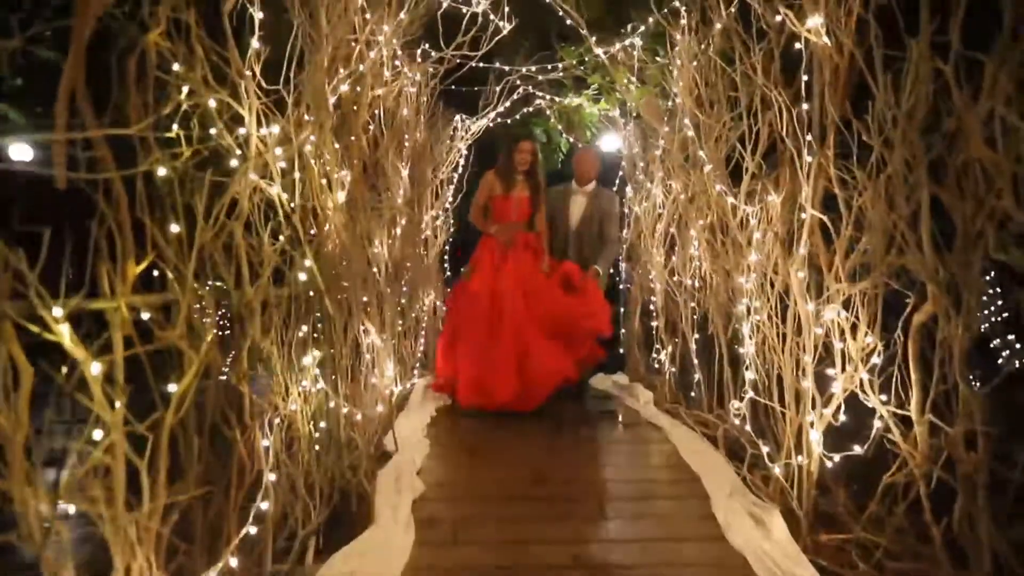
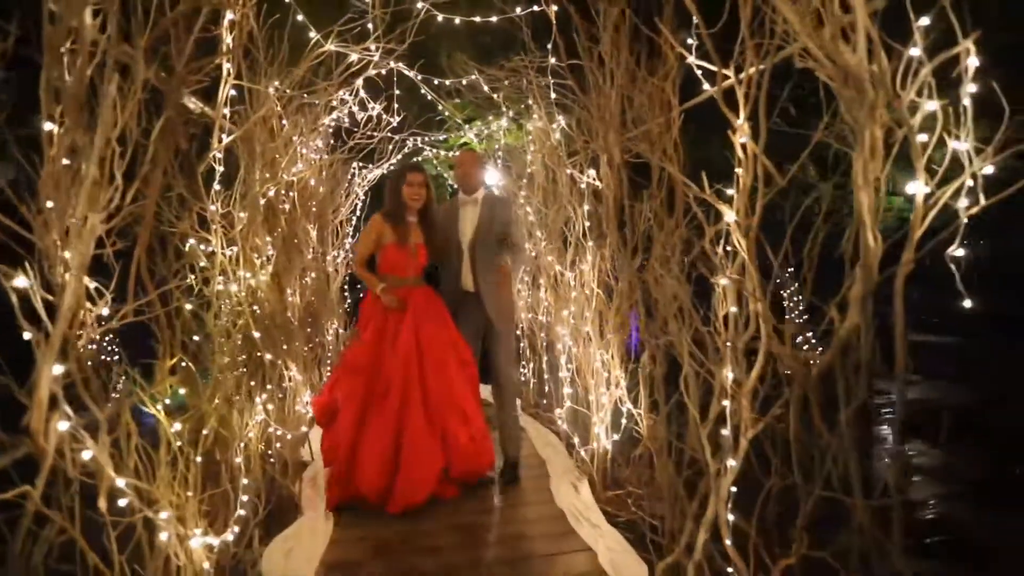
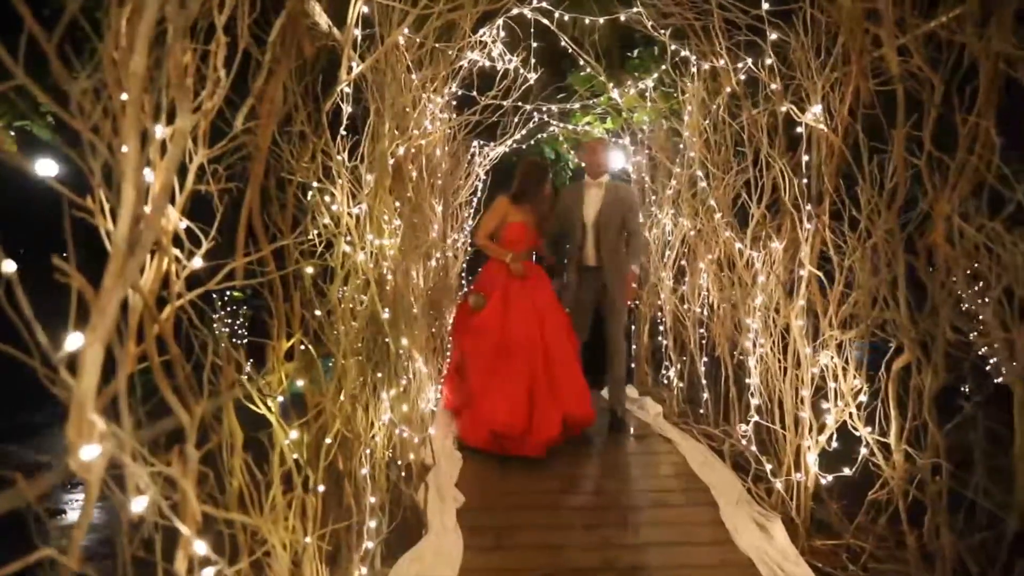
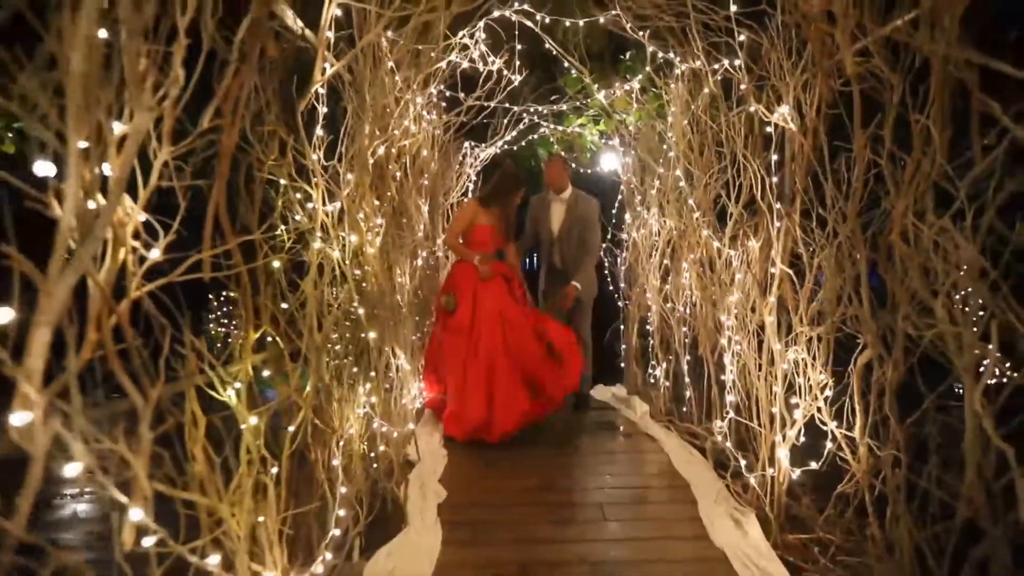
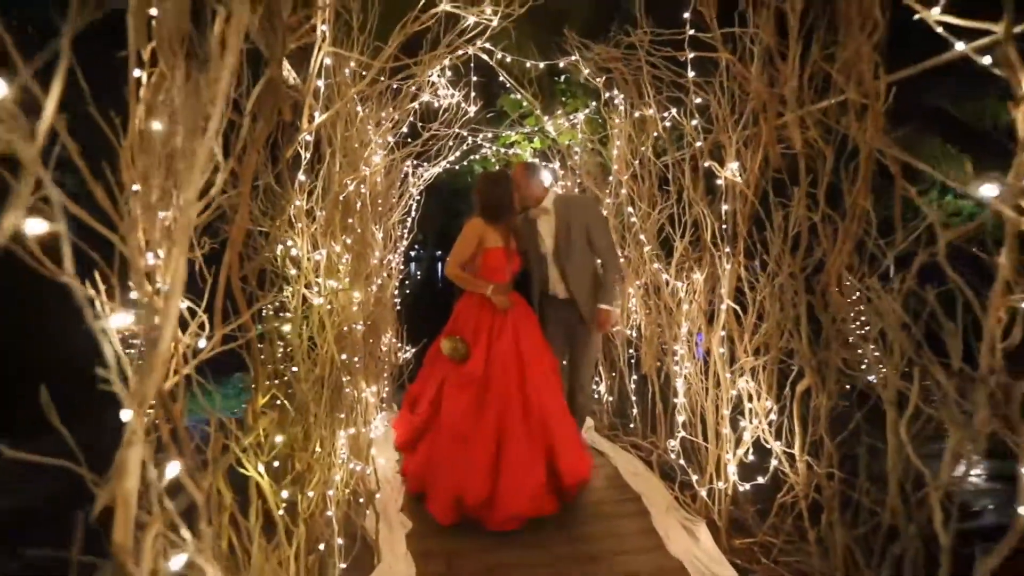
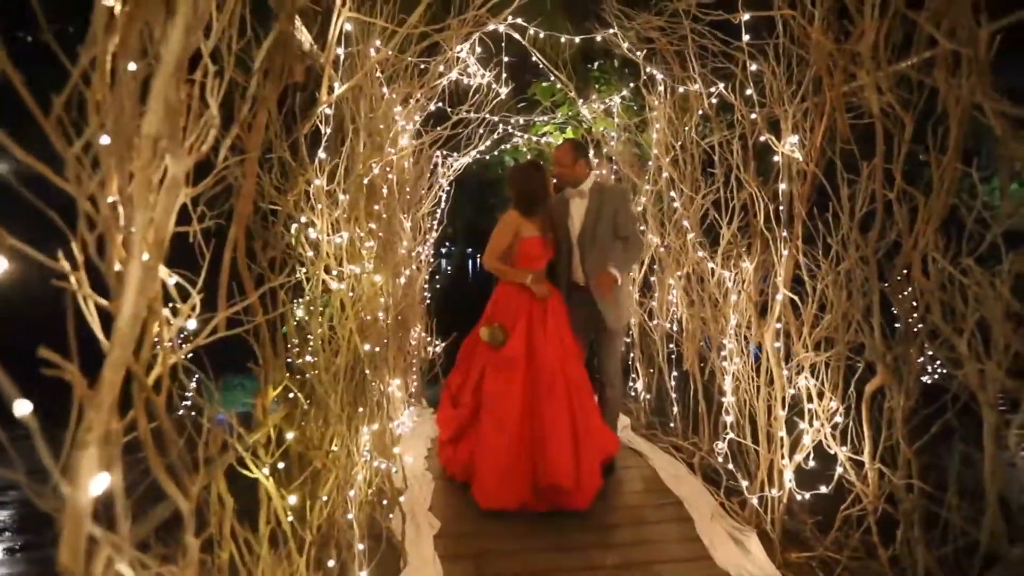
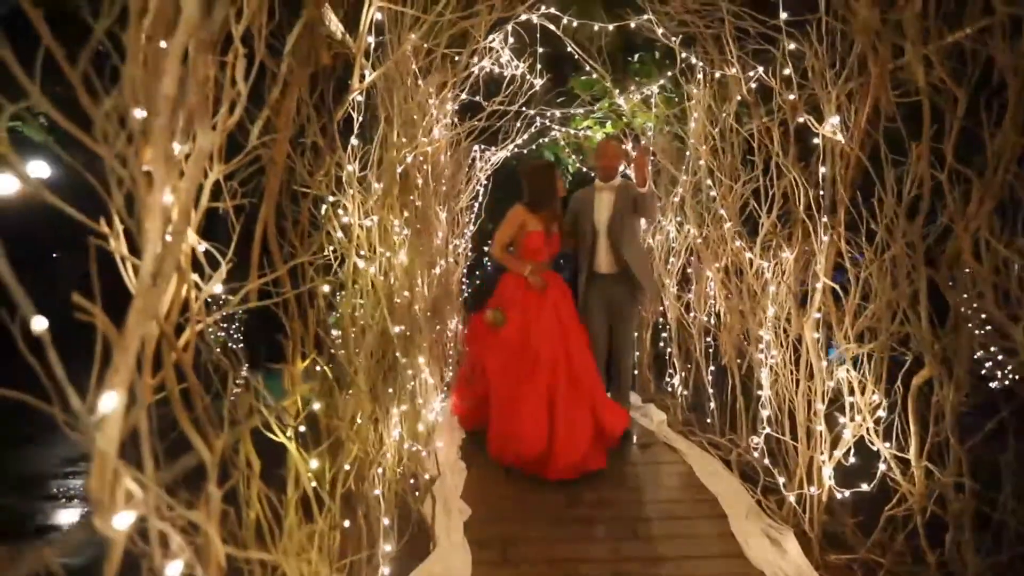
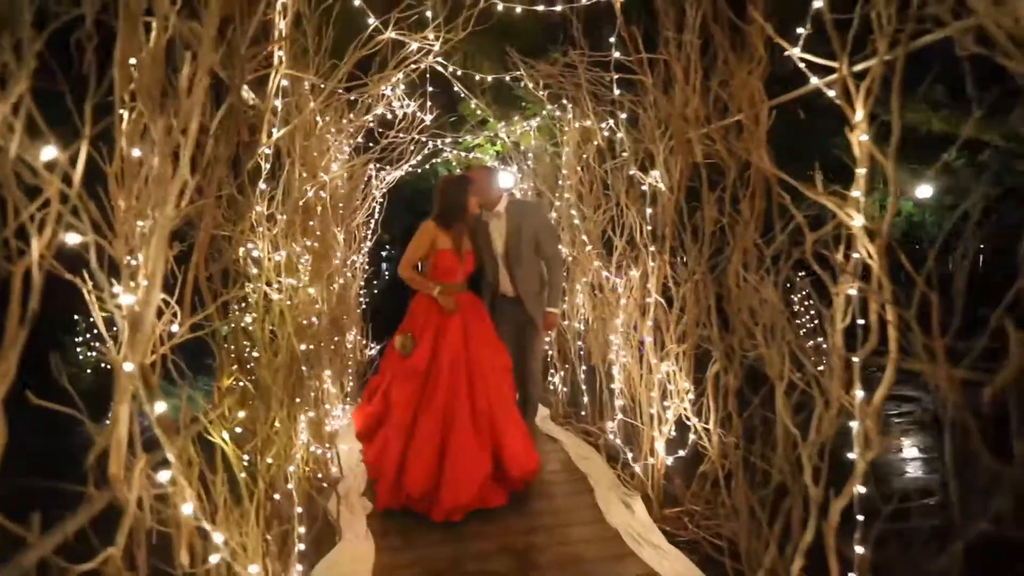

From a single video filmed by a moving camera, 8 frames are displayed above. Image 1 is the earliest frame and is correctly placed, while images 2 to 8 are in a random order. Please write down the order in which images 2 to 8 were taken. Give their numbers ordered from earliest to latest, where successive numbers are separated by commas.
4, 3, 7, 6, 5, 8, 2
